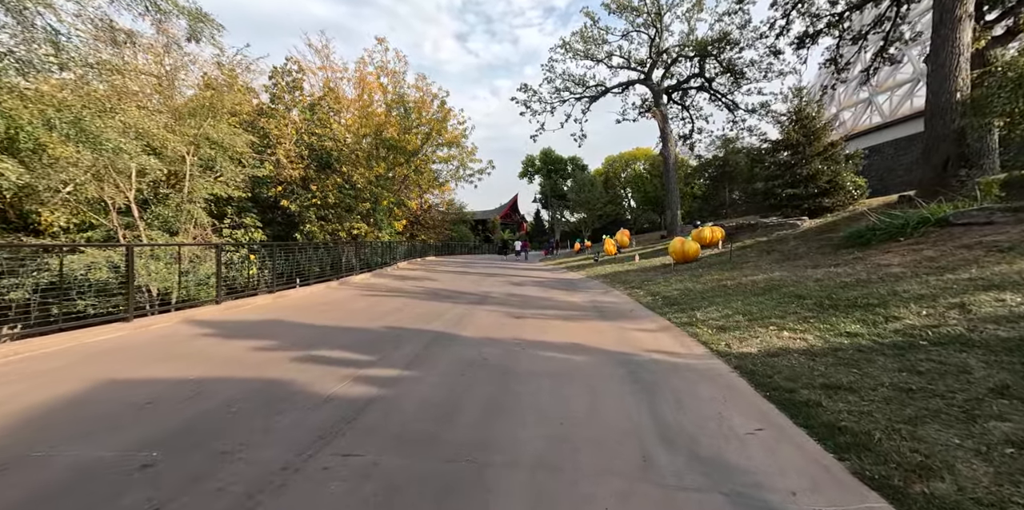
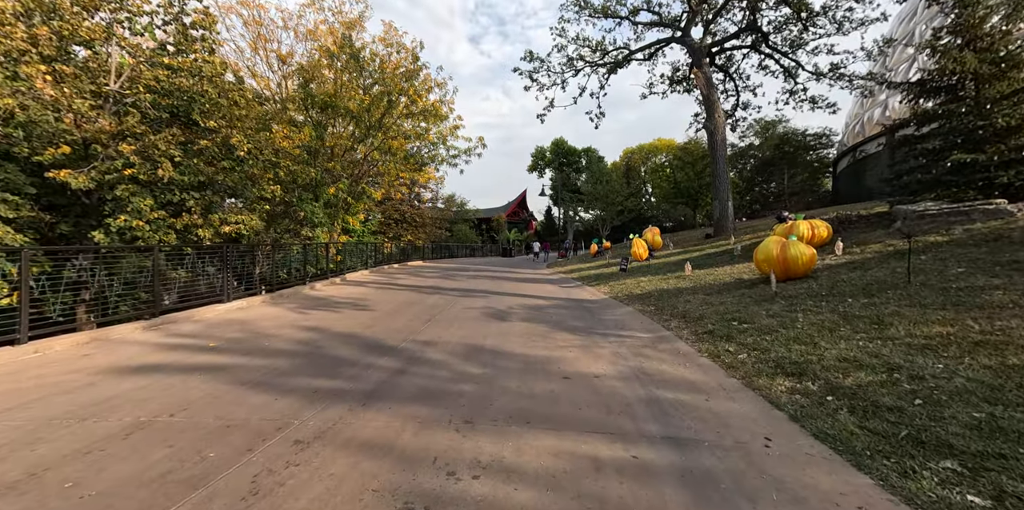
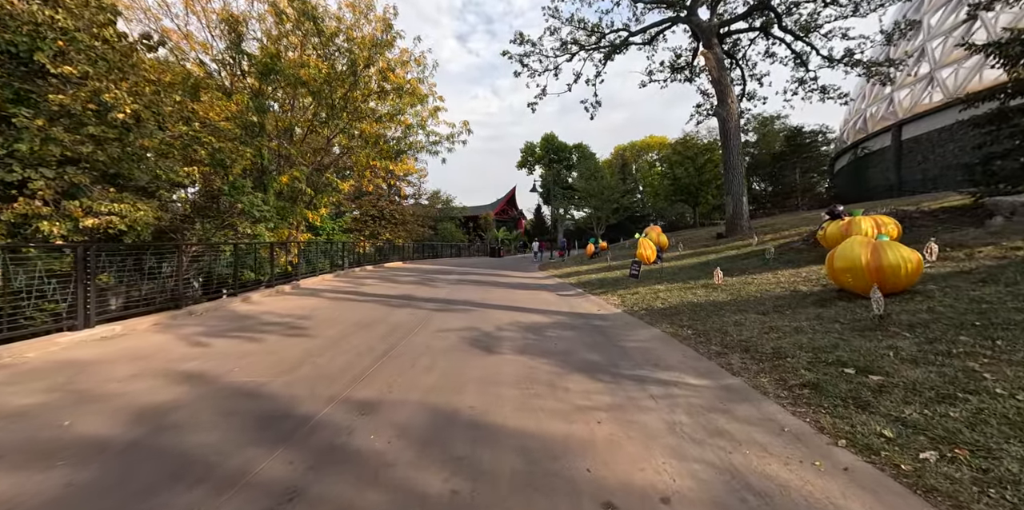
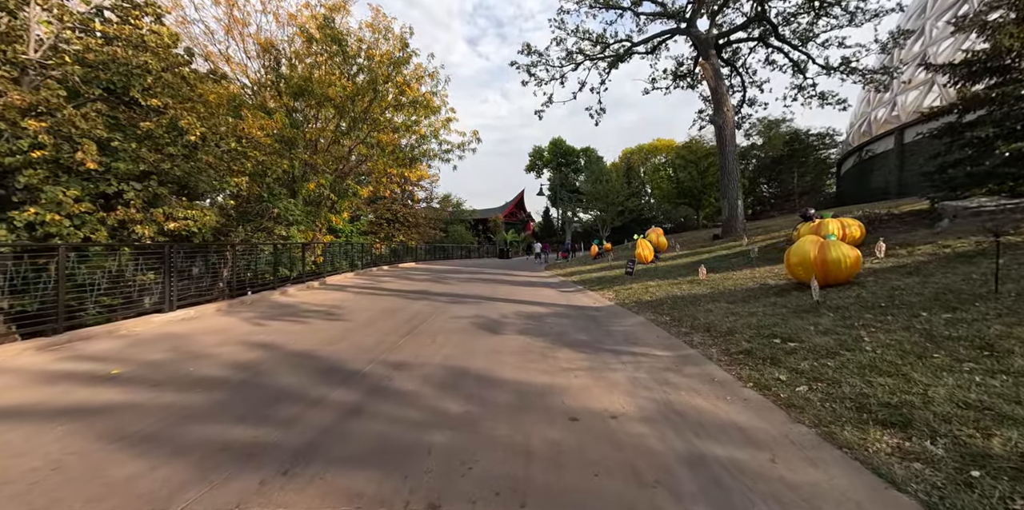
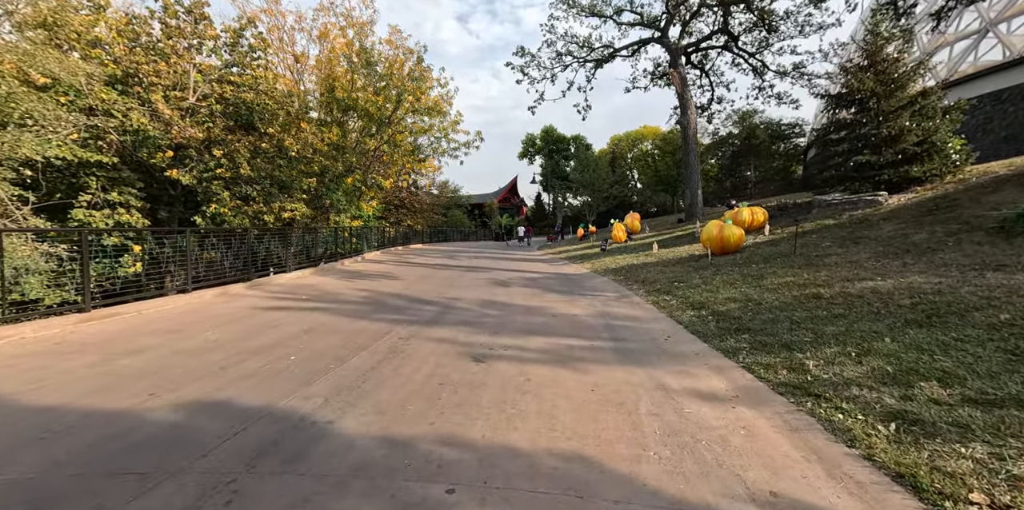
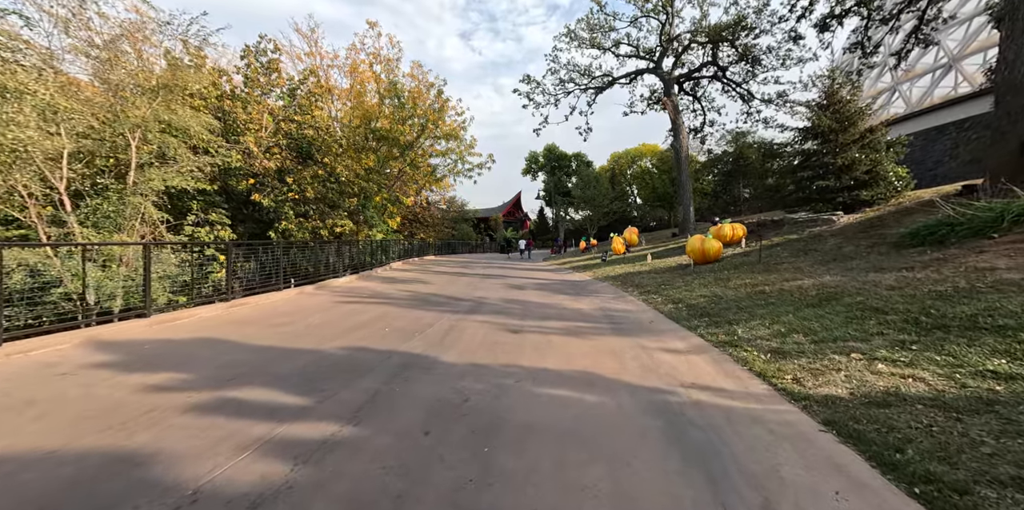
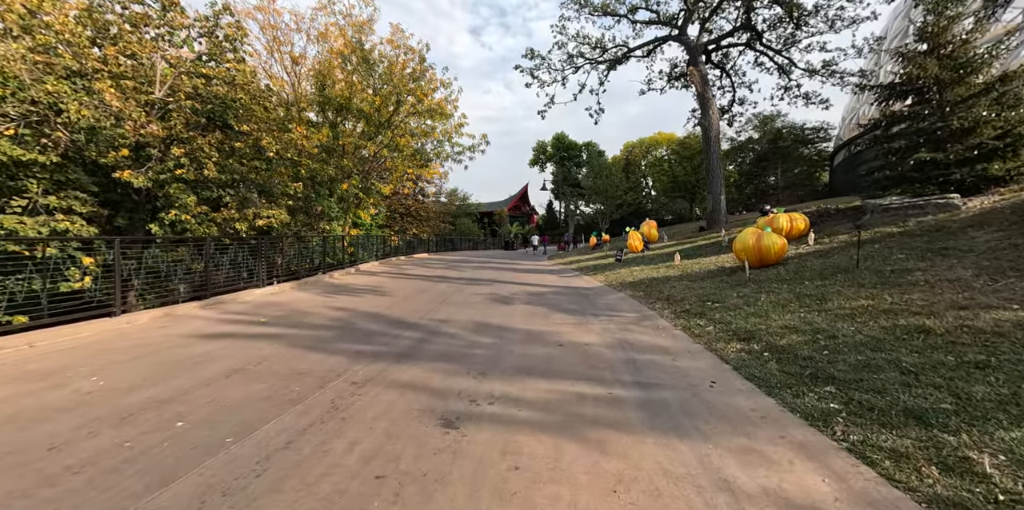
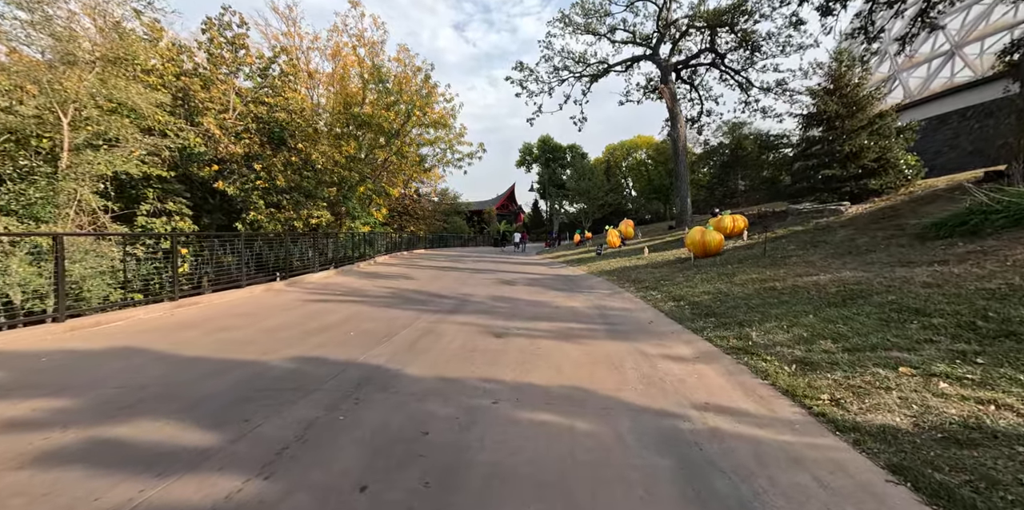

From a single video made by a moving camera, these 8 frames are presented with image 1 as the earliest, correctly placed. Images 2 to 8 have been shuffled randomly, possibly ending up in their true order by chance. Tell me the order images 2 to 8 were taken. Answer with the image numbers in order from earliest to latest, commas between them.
6, 8, 5, 7, 2, 4, 3
